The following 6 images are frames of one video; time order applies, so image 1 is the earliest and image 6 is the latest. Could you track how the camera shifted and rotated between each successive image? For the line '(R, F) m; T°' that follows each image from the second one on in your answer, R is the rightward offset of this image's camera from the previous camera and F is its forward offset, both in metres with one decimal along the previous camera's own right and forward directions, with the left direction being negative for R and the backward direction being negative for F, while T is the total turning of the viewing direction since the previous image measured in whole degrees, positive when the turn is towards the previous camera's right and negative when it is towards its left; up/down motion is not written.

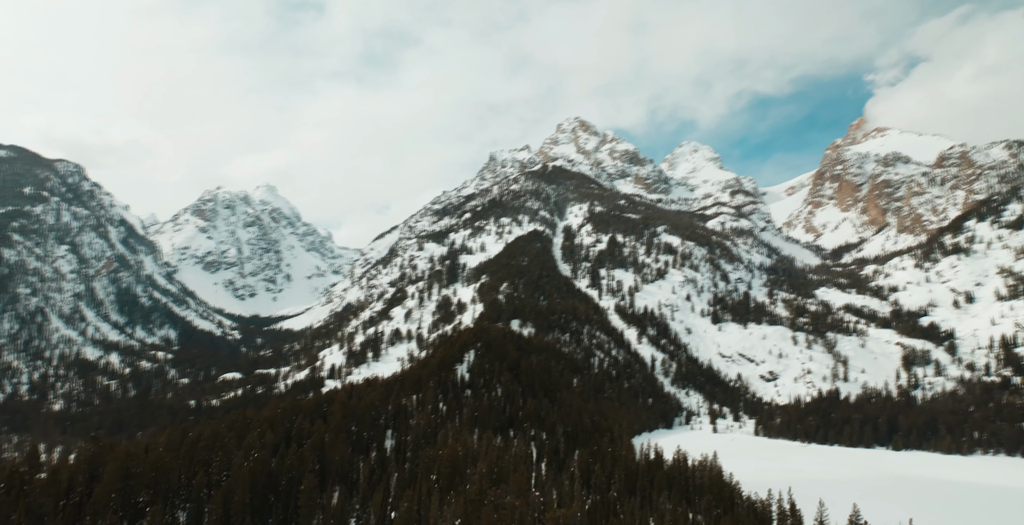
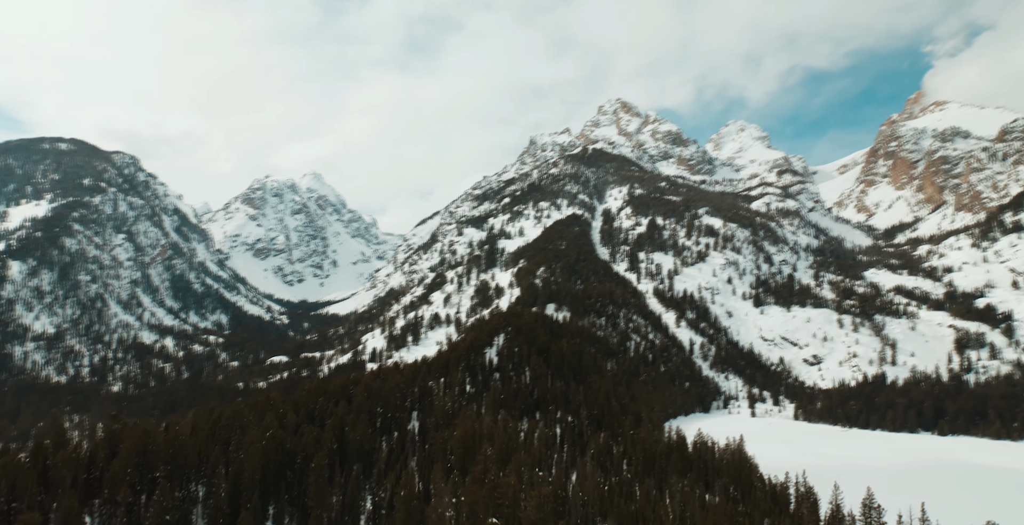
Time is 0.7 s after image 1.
(+2.2, -0.3) m; -3°
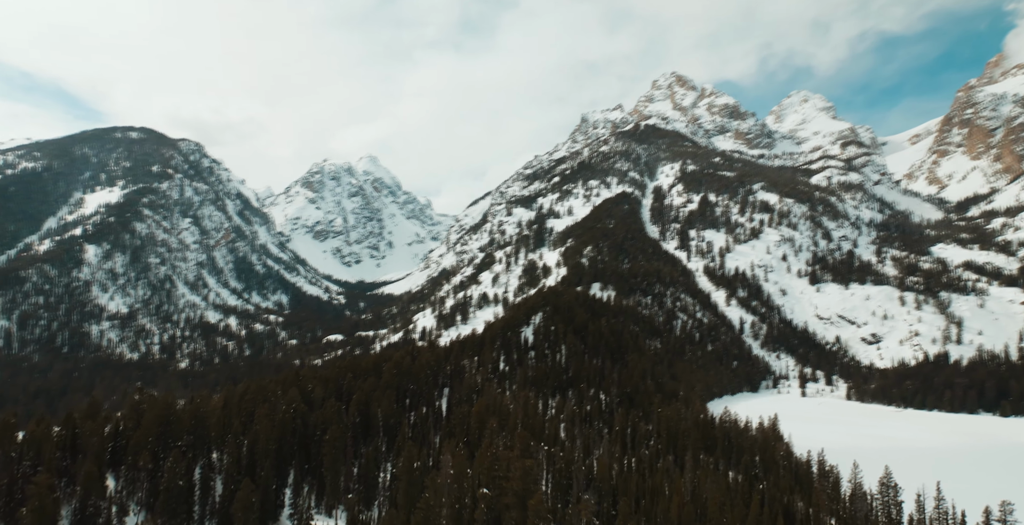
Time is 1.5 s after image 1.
(+2.7, -0.4) m; -4°
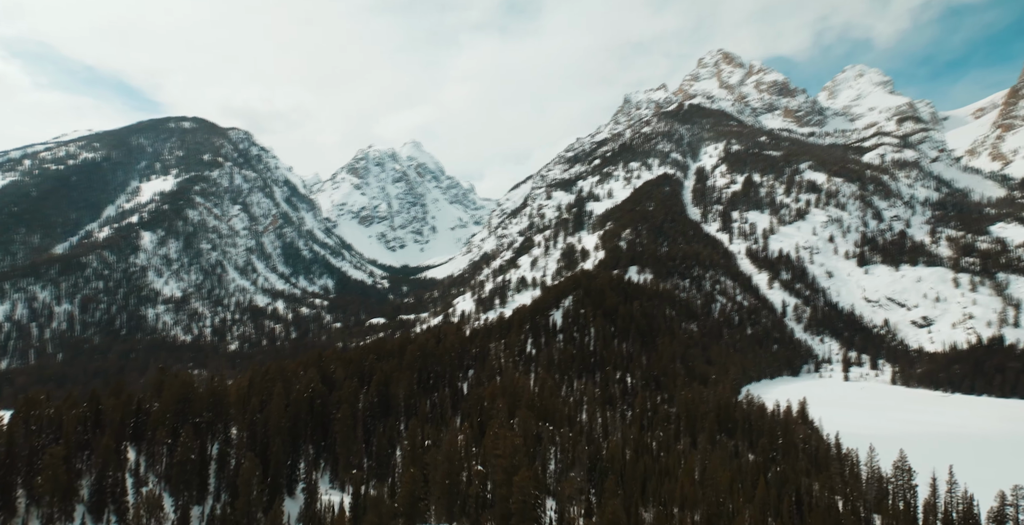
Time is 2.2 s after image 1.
(+2.2, -0.4) m; -3°
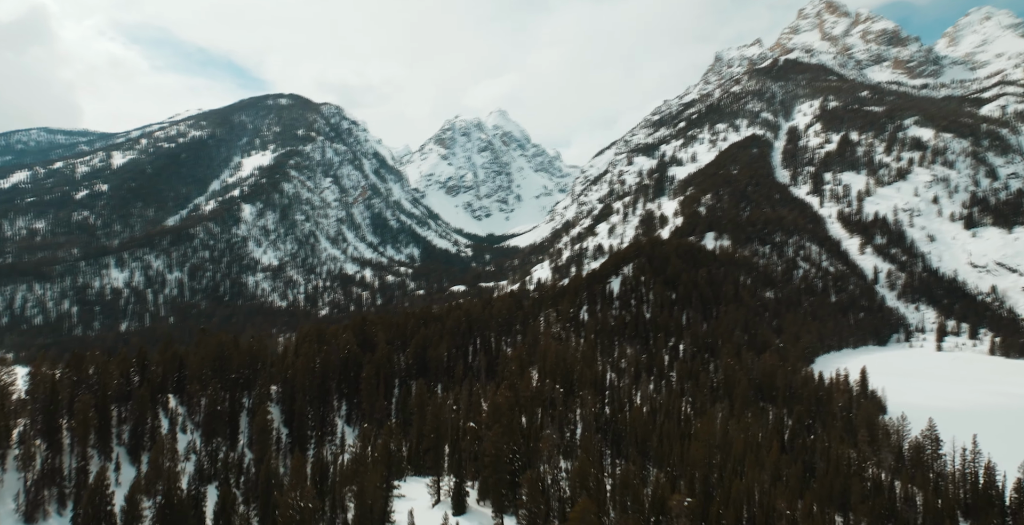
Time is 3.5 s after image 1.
(+4.3, -0.7) m; -7°
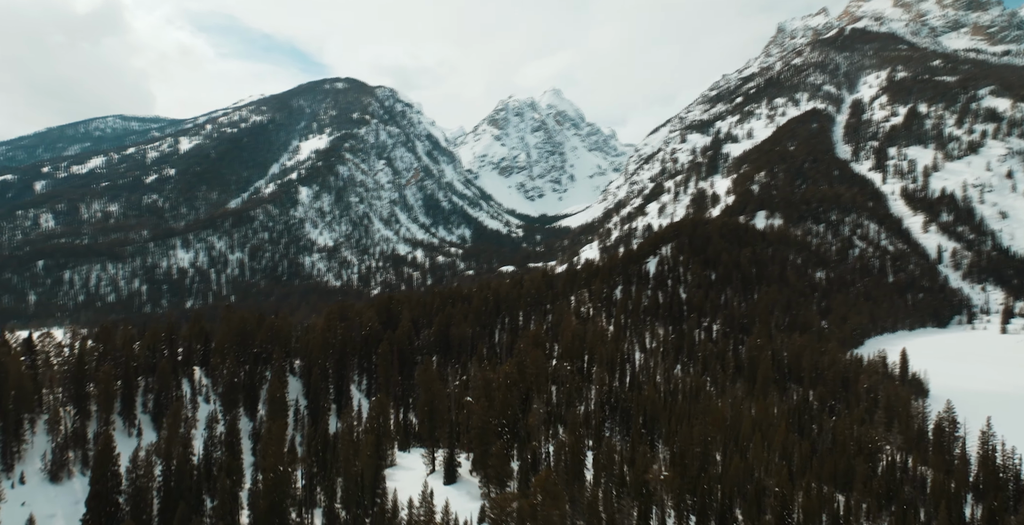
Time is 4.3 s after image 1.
(+2.6, -0.6) m; -4°
